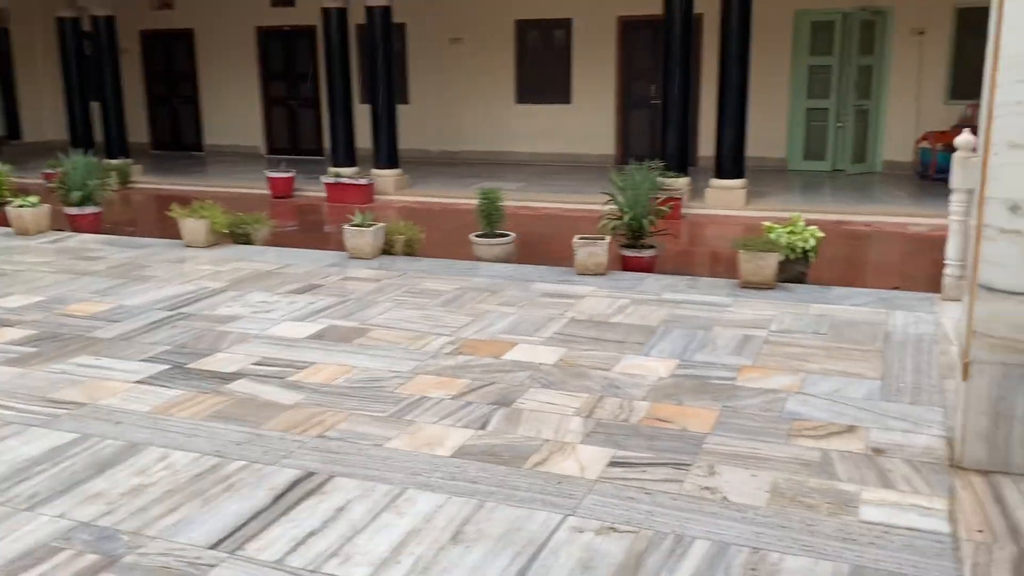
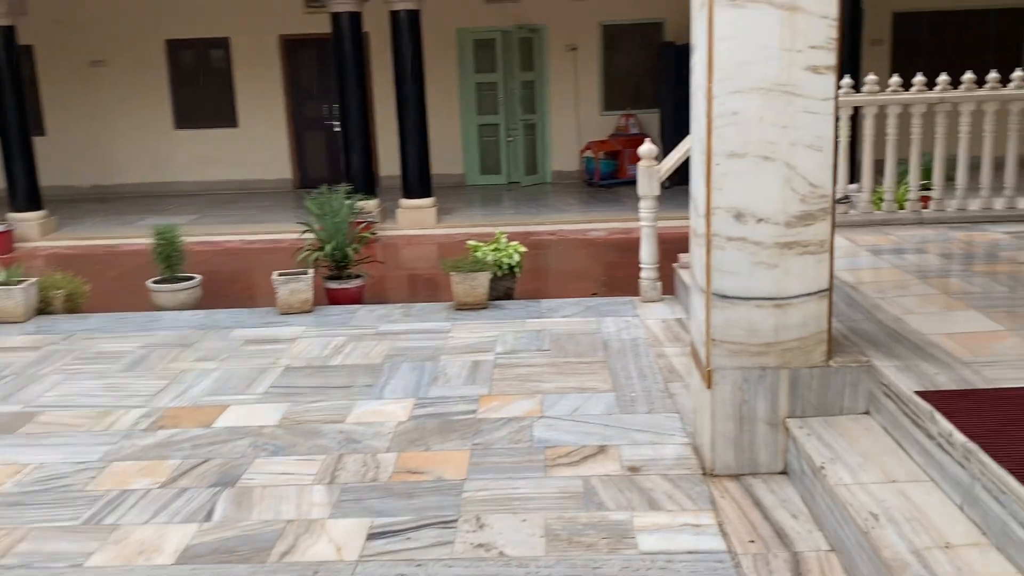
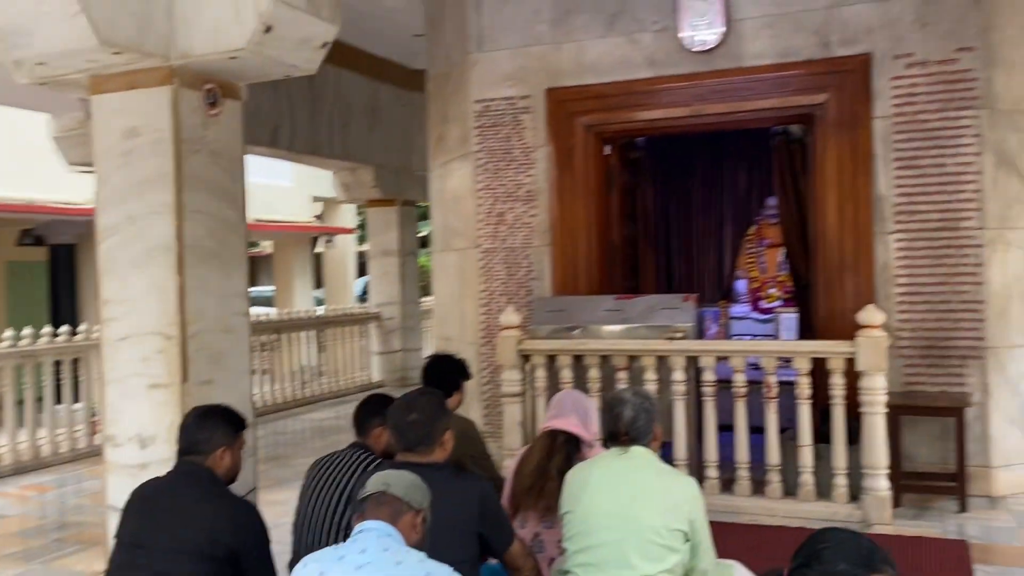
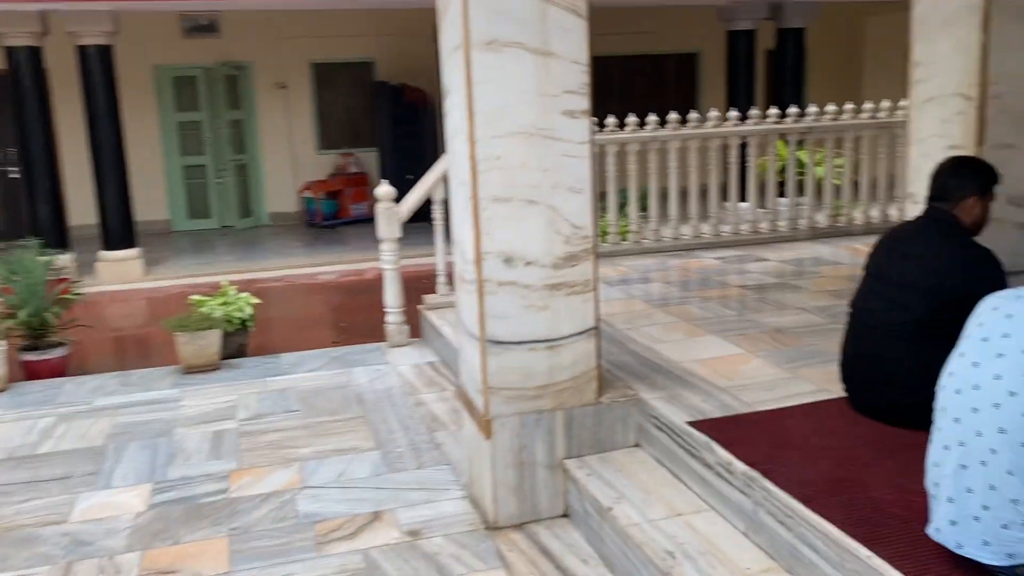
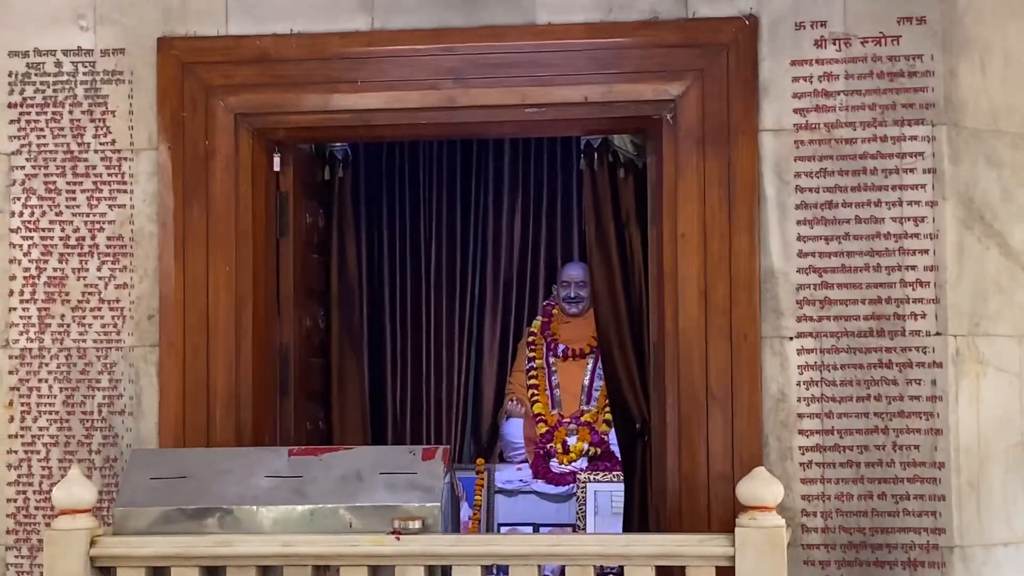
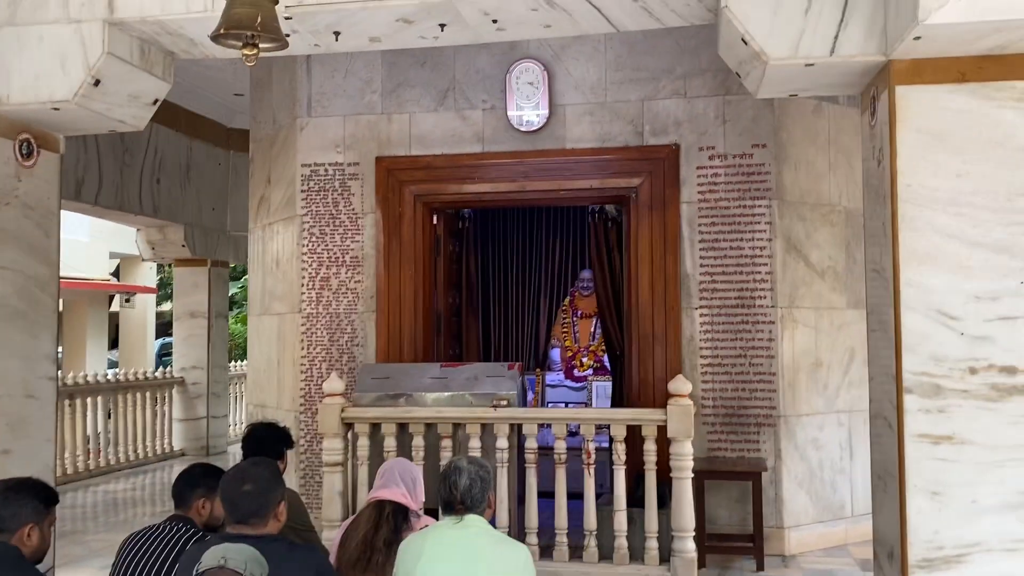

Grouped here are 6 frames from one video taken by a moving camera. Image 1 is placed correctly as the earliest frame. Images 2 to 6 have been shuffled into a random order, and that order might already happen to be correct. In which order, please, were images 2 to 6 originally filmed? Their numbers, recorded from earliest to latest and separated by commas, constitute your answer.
2, 4, 3, 6, 5
